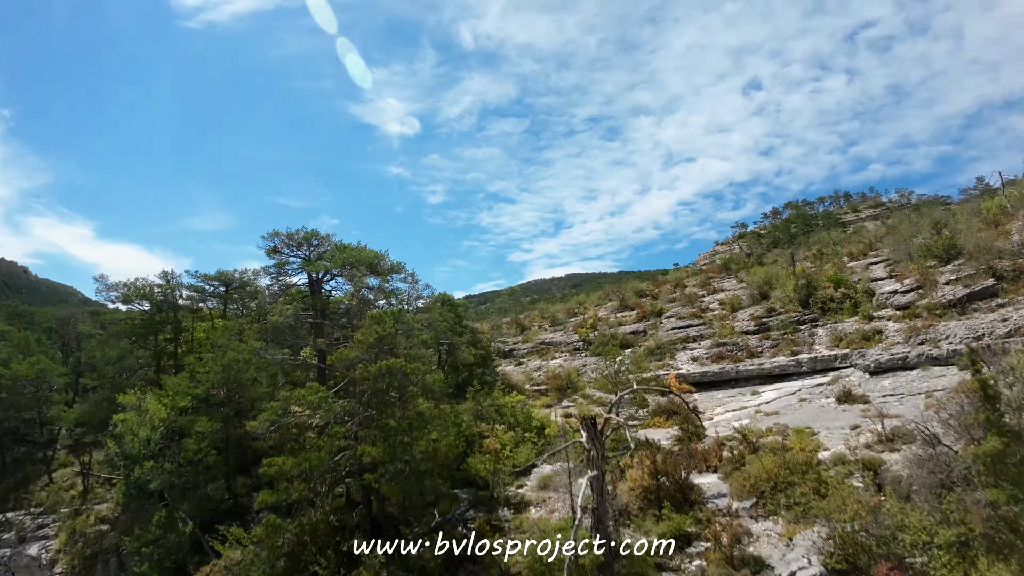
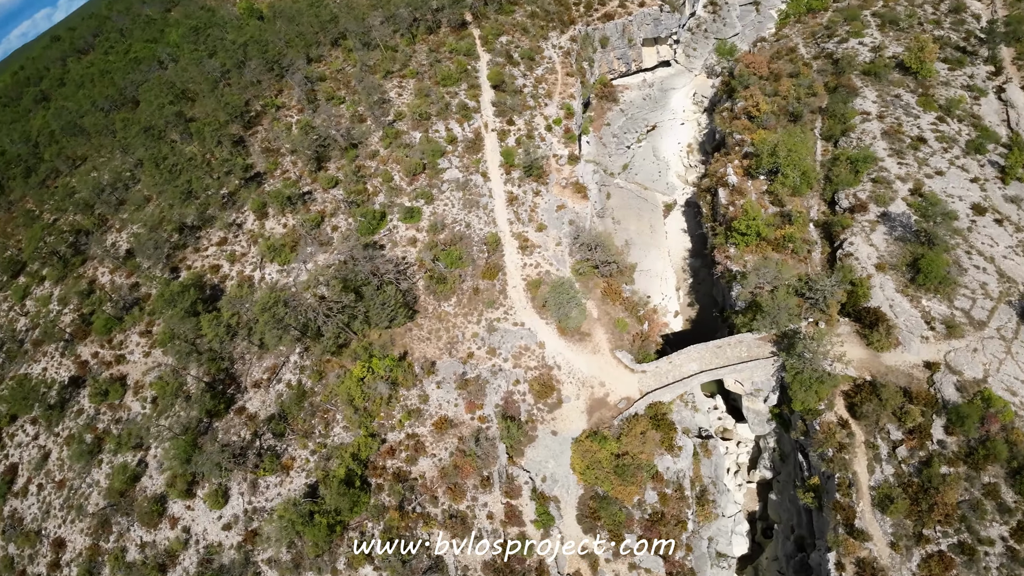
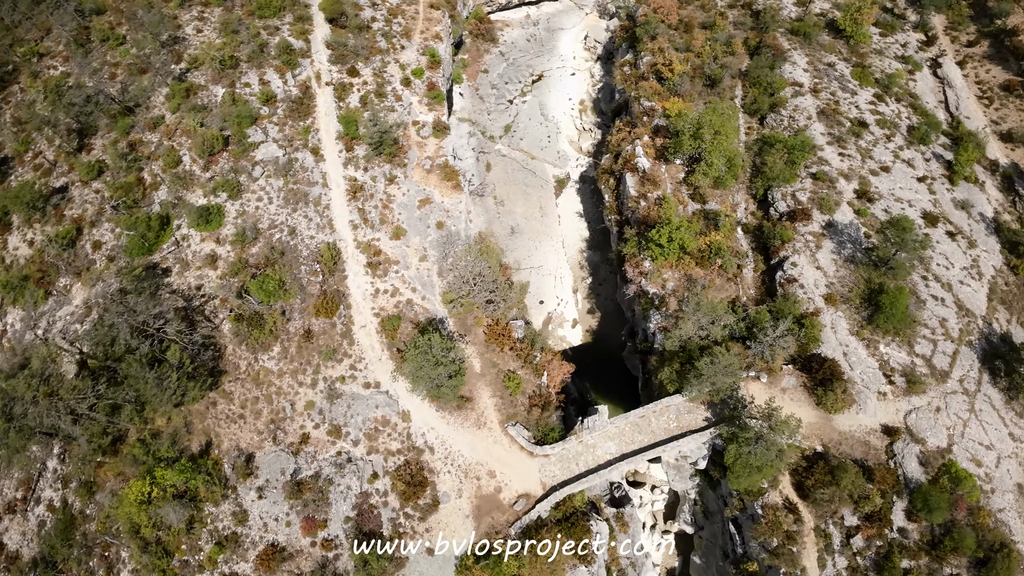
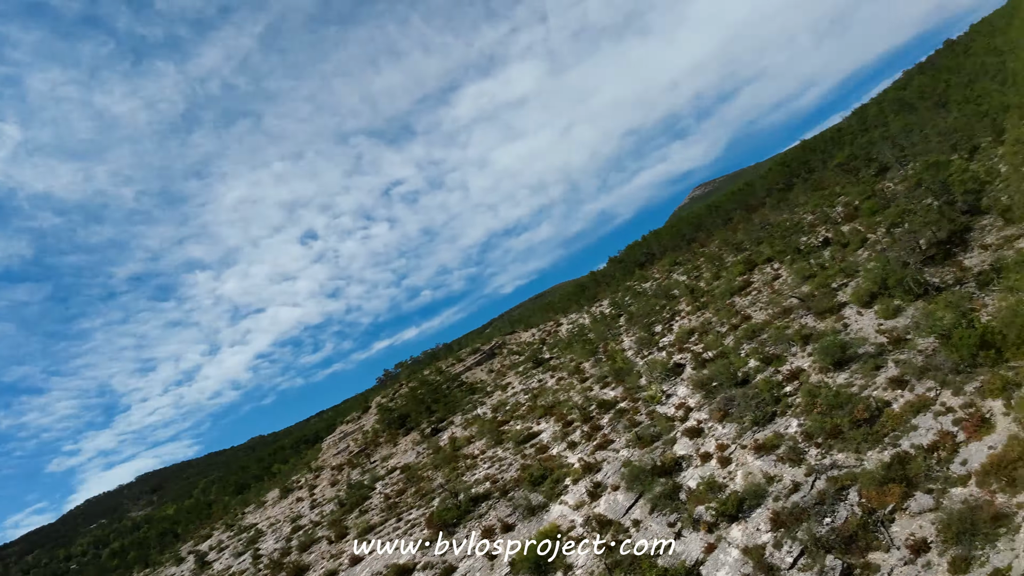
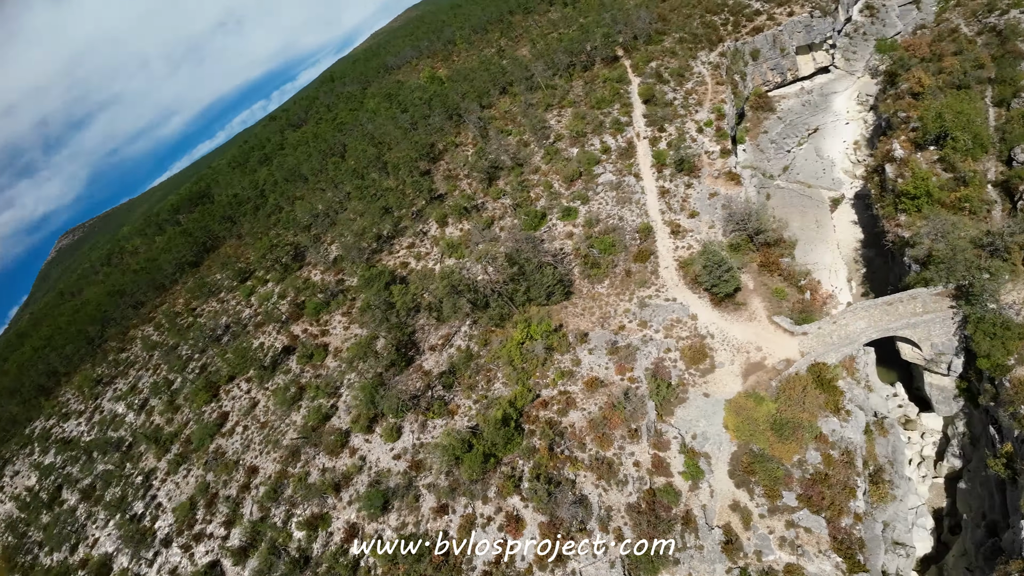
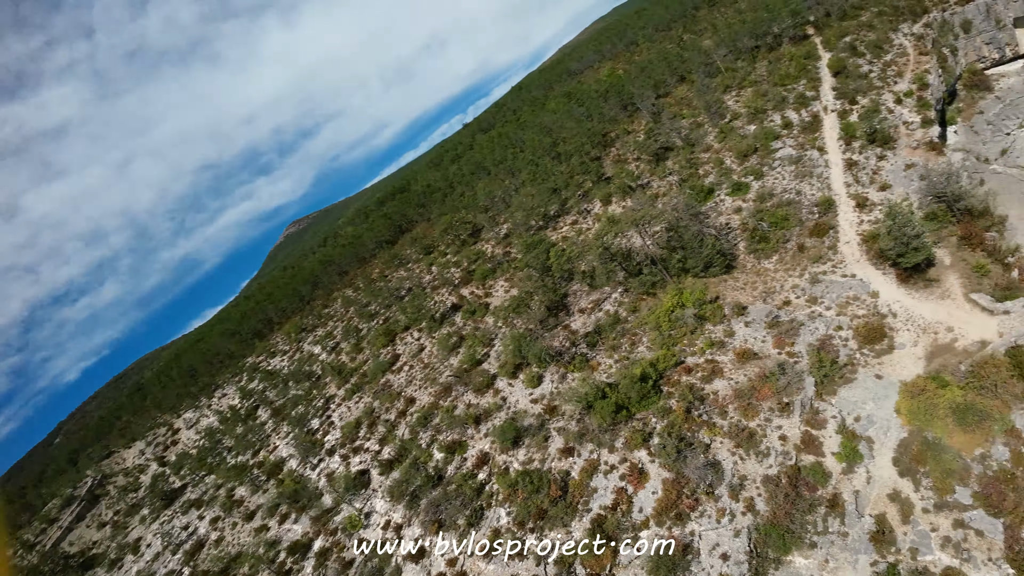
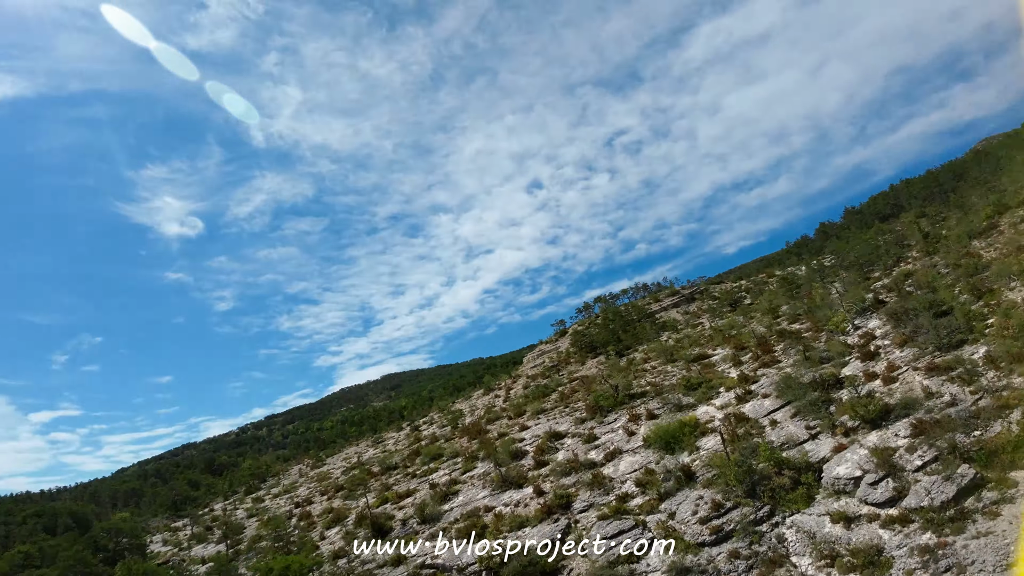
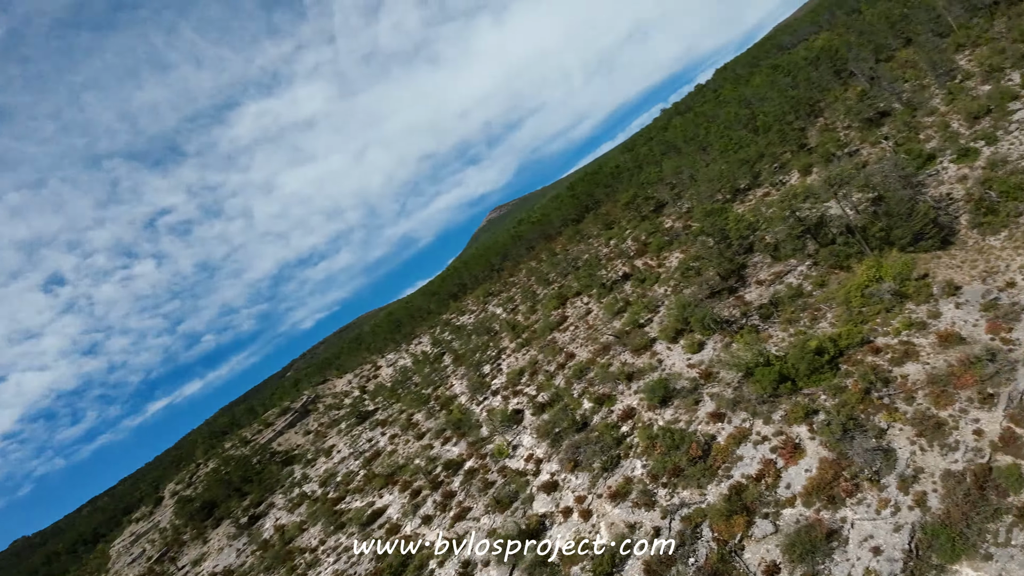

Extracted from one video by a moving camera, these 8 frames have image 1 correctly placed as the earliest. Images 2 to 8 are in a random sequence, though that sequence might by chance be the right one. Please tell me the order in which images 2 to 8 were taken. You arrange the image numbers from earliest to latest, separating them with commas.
7, 4, 8, 6, 5, 2, 3
